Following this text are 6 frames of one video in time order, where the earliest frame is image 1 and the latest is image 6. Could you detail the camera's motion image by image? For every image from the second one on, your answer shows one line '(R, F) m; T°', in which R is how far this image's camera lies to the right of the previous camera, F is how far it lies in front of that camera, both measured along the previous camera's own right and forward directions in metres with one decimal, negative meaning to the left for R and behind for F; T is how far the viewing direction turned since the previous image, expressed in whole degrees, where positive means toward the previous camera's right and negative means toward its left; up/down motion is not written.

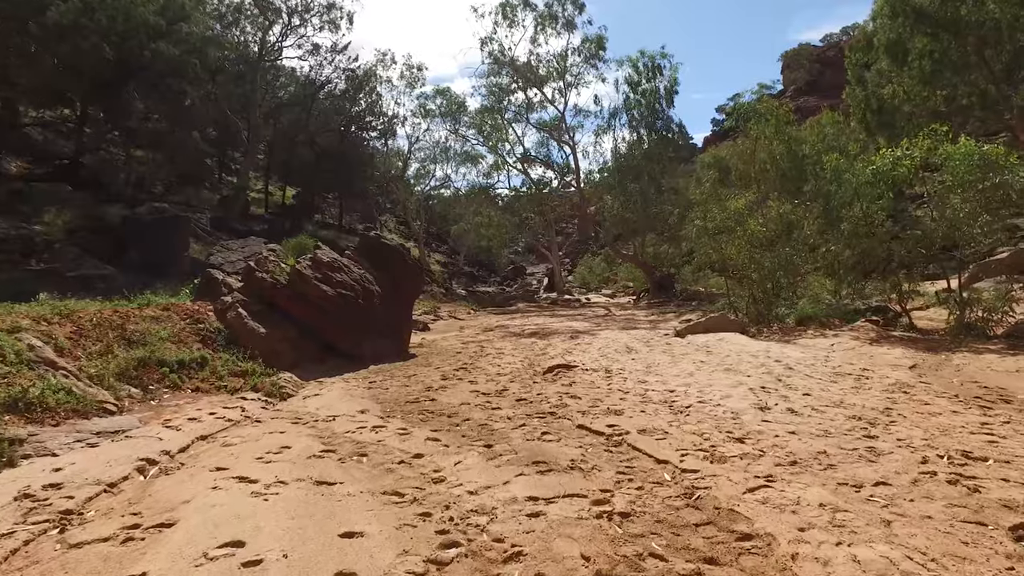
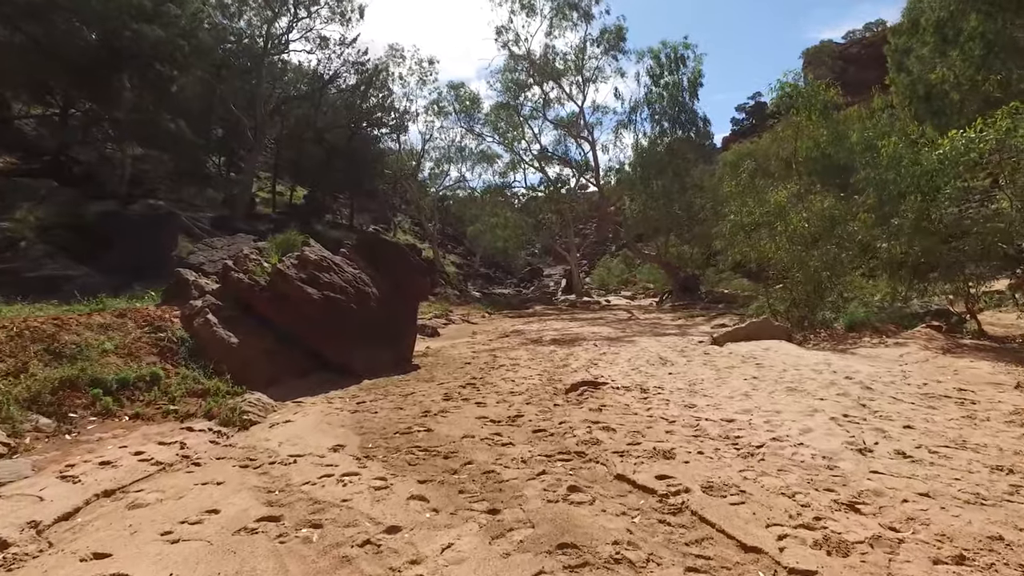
(0.0, +1.3) m; -1°
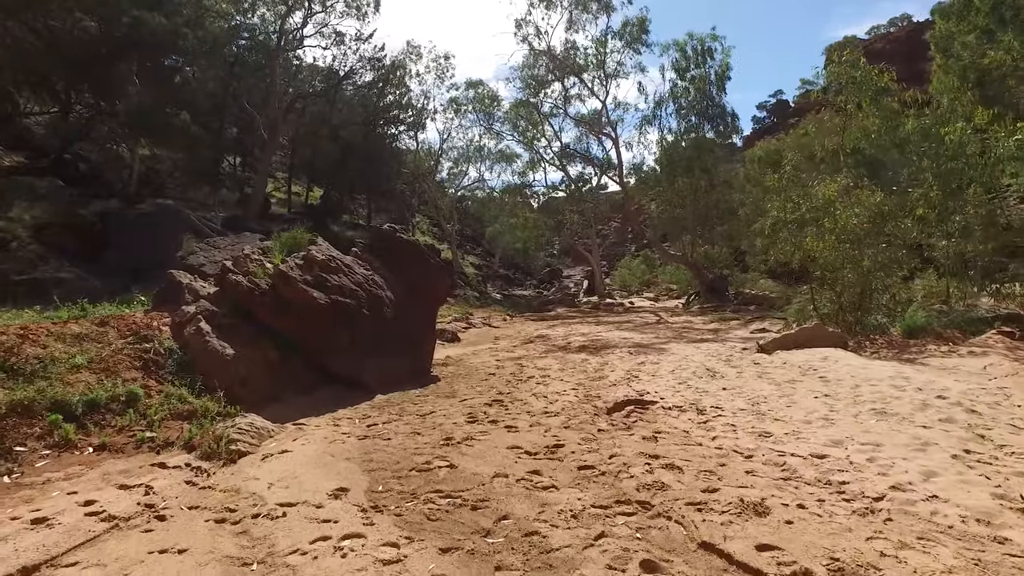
(-0.1, +0.9) m; -1°
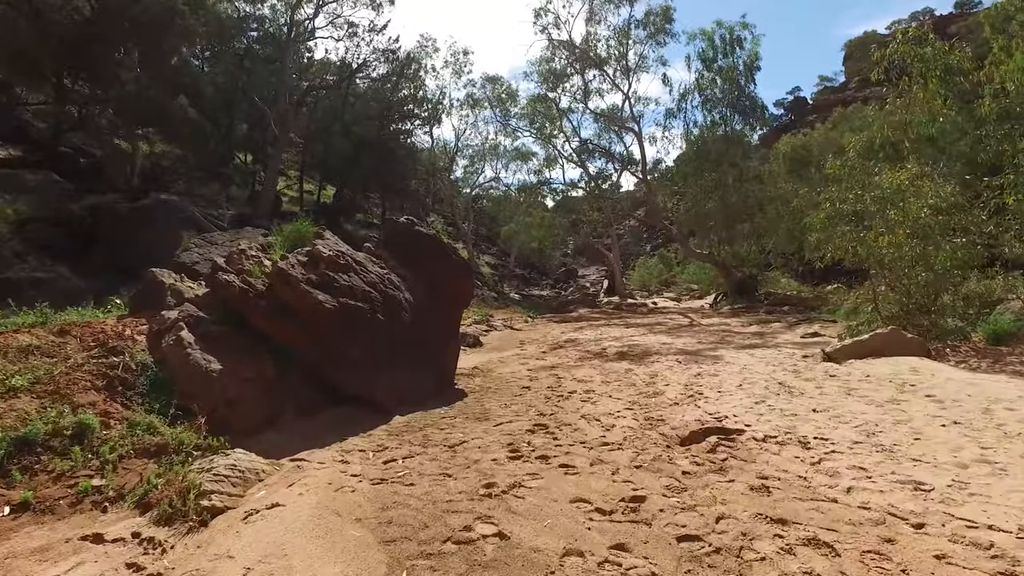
(-0.2, +1.1) m; -1°
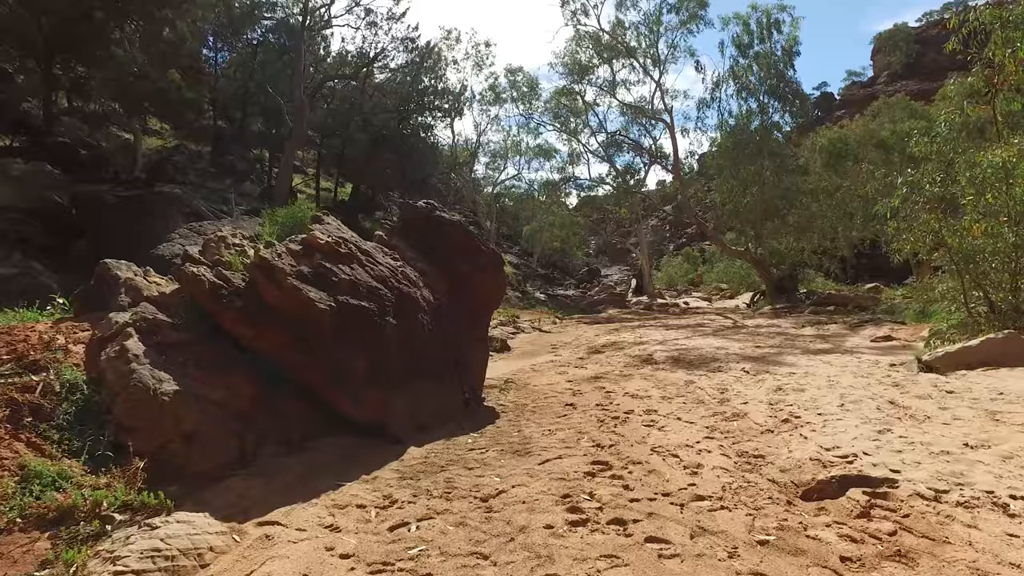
(-0.2, +1.3) m; -2°
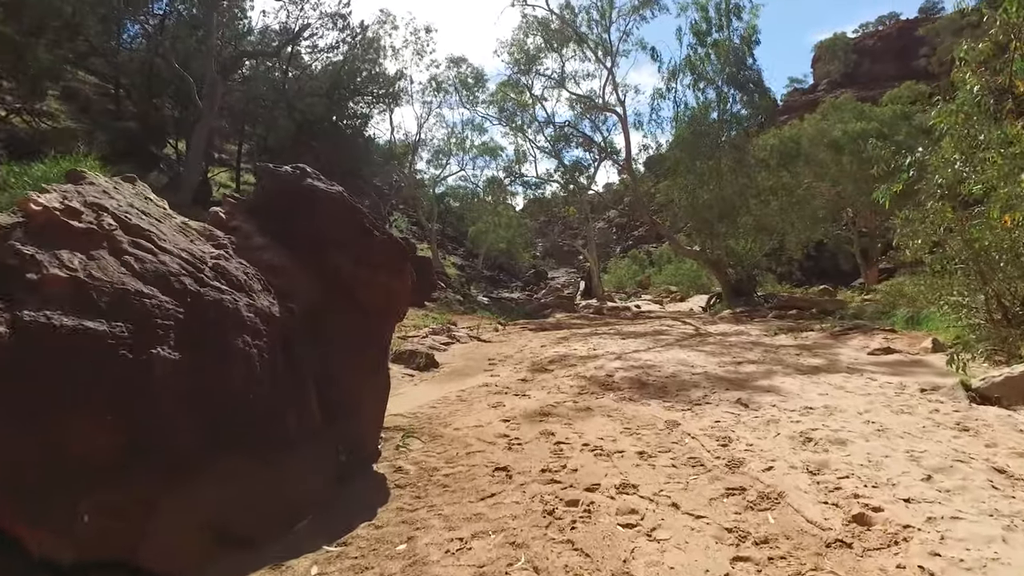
(+0.3, +2.2) m; +4°
